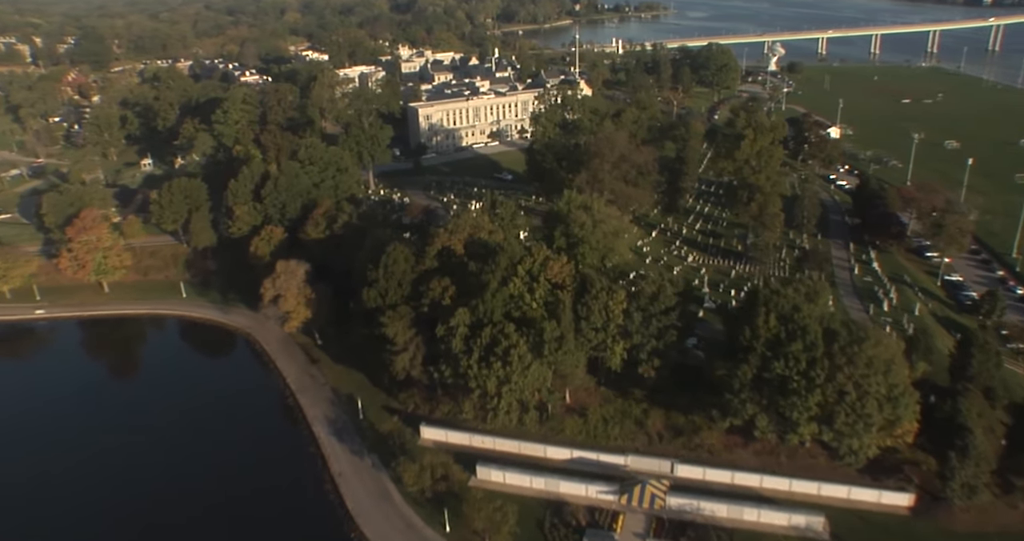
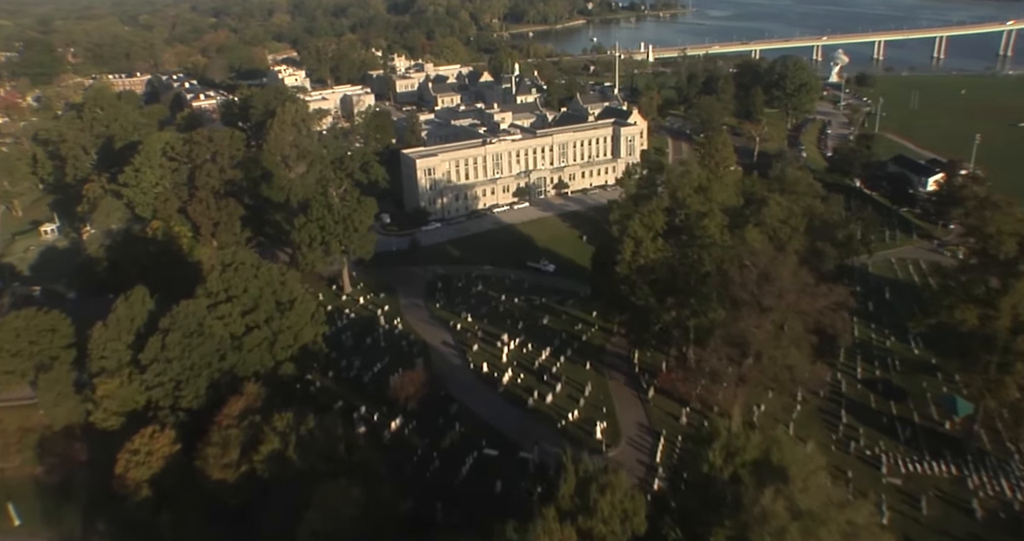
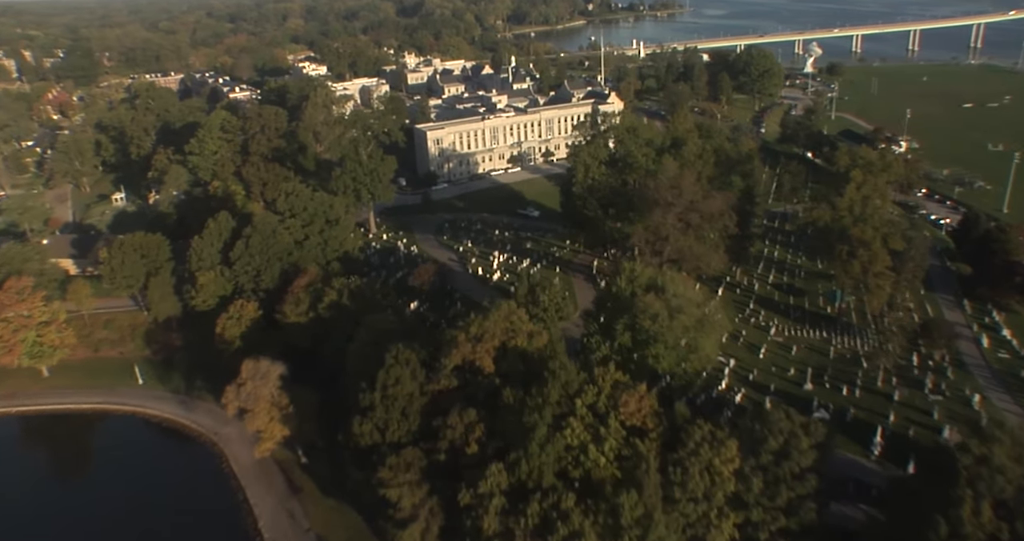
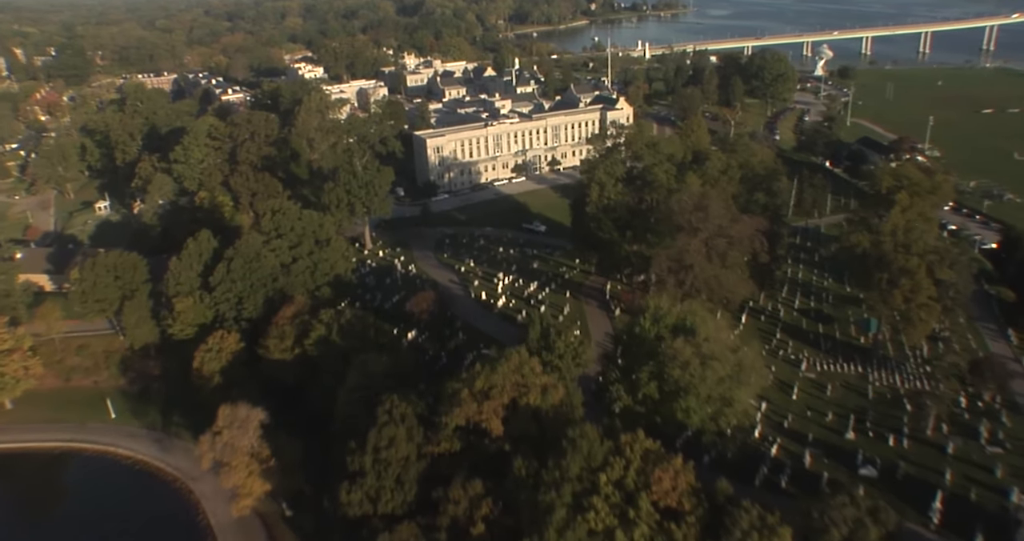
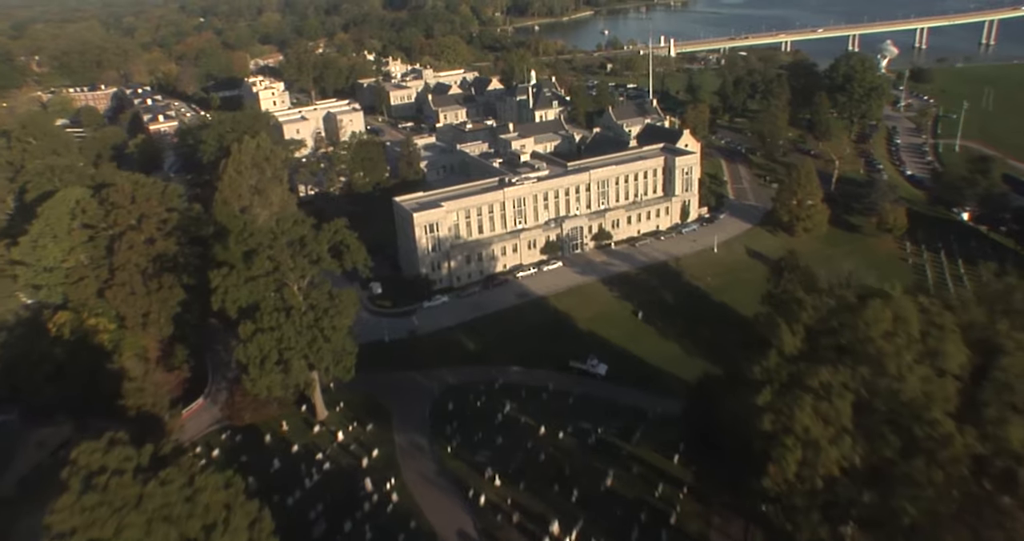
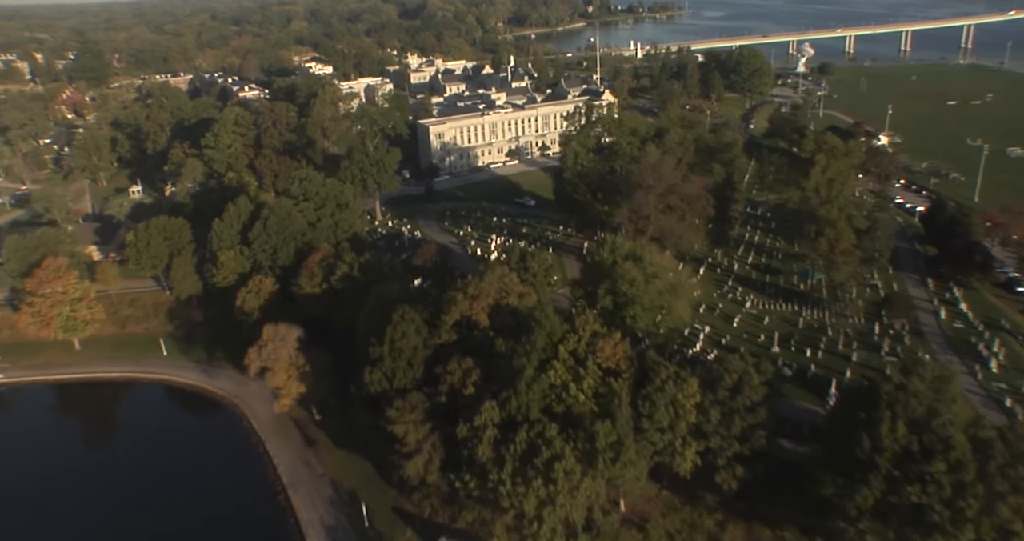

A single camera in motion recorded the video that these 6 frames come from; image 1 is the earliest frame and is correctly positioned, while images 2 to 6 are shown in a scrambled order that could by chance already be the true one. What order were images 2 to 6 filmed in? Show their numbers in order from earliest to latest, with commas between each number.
6, 3, 4, 2, 5
